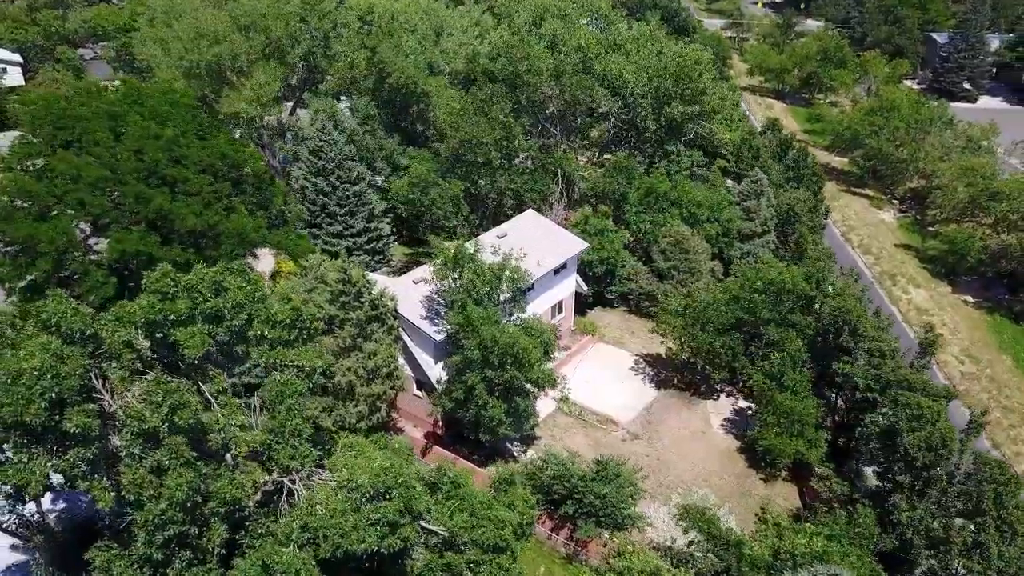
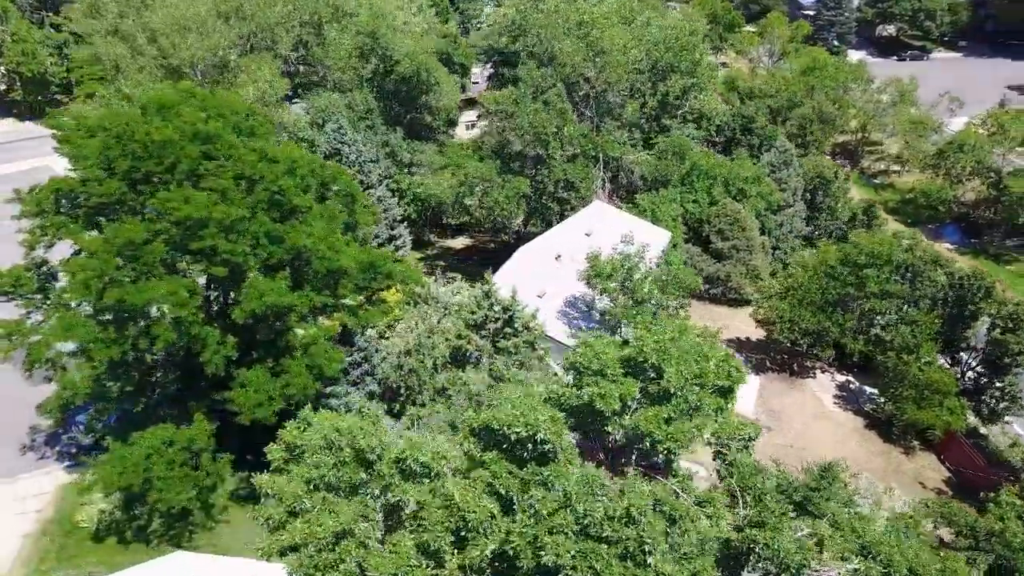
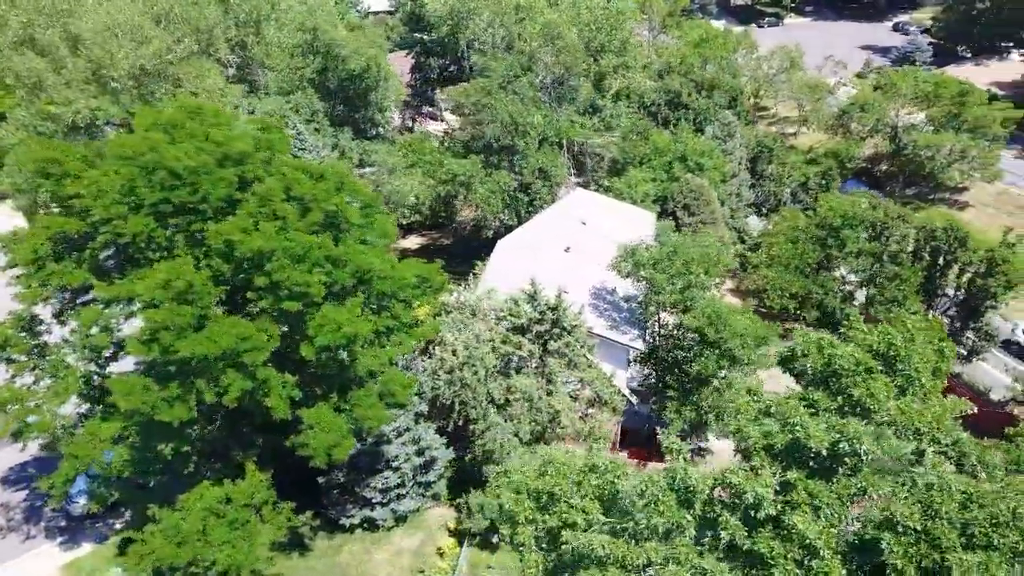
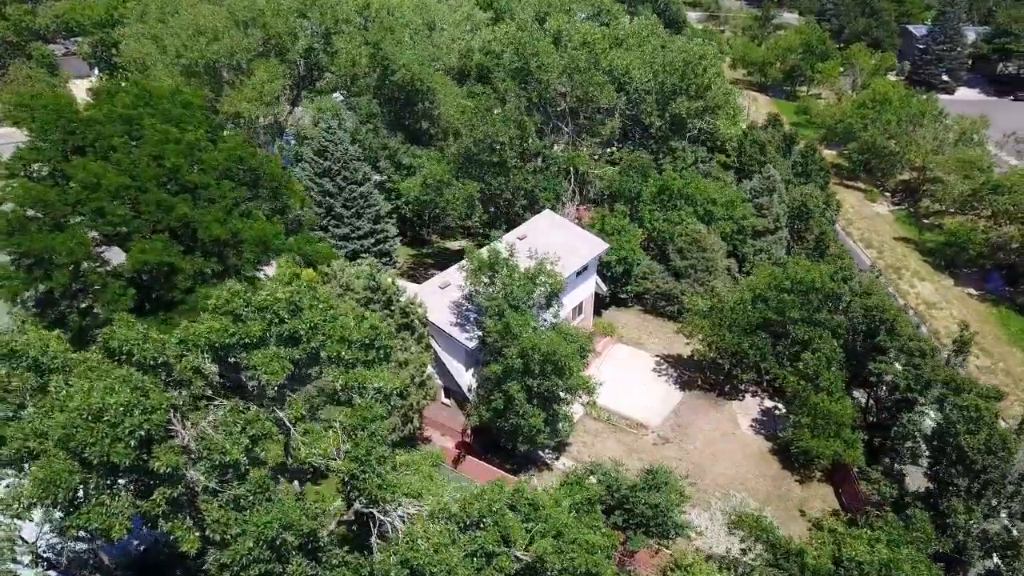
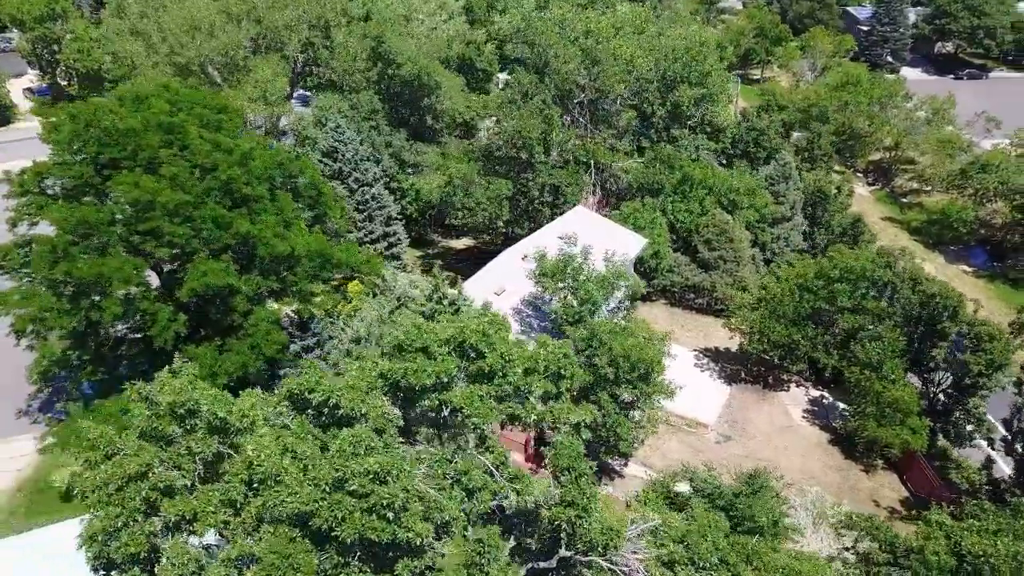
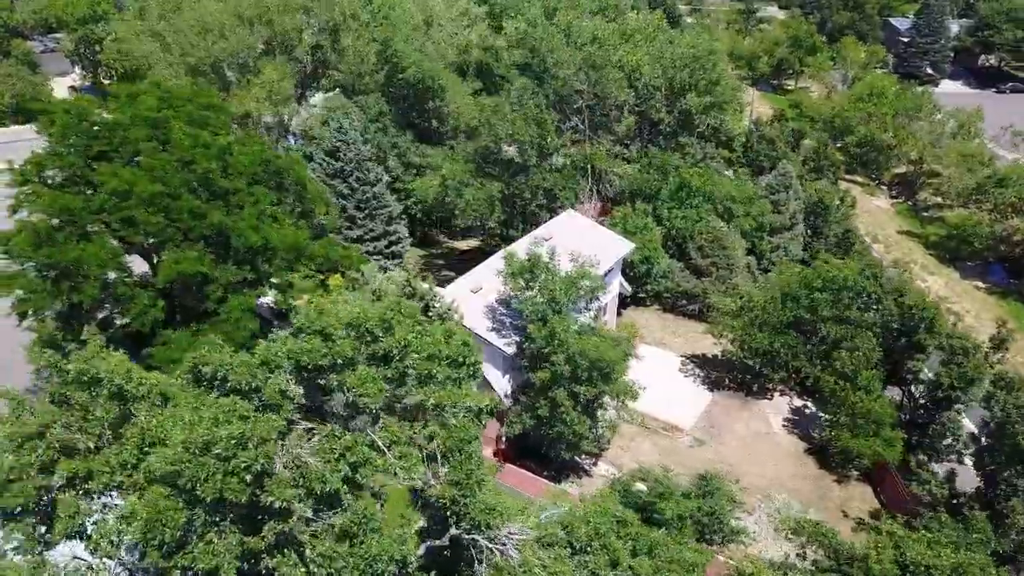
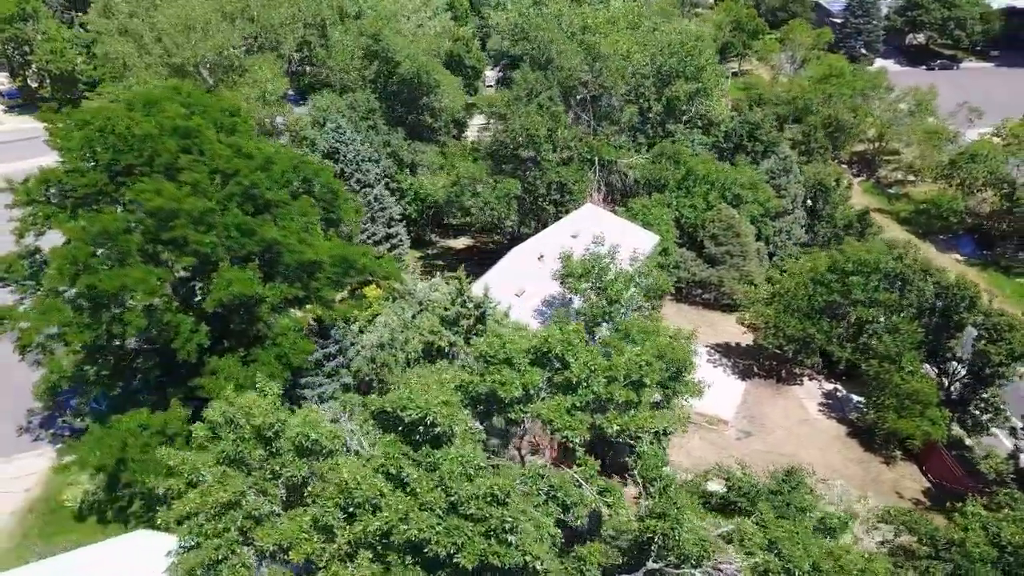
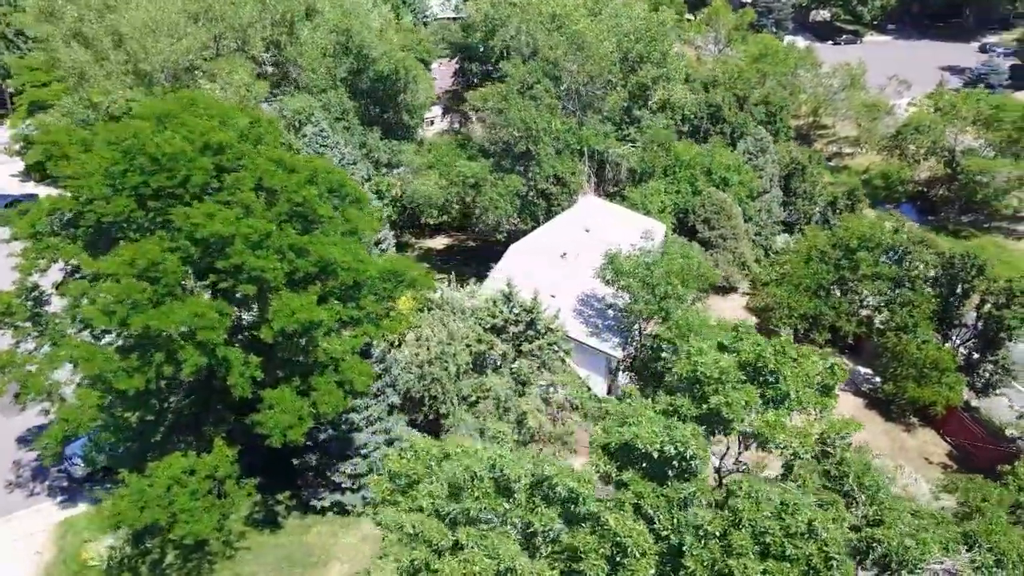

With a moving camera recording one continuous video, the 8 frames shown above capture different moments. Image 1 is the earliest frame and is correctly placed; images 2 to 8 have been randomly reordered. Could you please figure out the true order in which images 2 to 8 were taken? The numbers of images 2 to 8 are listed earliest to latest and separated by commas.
4, 6, 5, 7, 2, 8, 3
